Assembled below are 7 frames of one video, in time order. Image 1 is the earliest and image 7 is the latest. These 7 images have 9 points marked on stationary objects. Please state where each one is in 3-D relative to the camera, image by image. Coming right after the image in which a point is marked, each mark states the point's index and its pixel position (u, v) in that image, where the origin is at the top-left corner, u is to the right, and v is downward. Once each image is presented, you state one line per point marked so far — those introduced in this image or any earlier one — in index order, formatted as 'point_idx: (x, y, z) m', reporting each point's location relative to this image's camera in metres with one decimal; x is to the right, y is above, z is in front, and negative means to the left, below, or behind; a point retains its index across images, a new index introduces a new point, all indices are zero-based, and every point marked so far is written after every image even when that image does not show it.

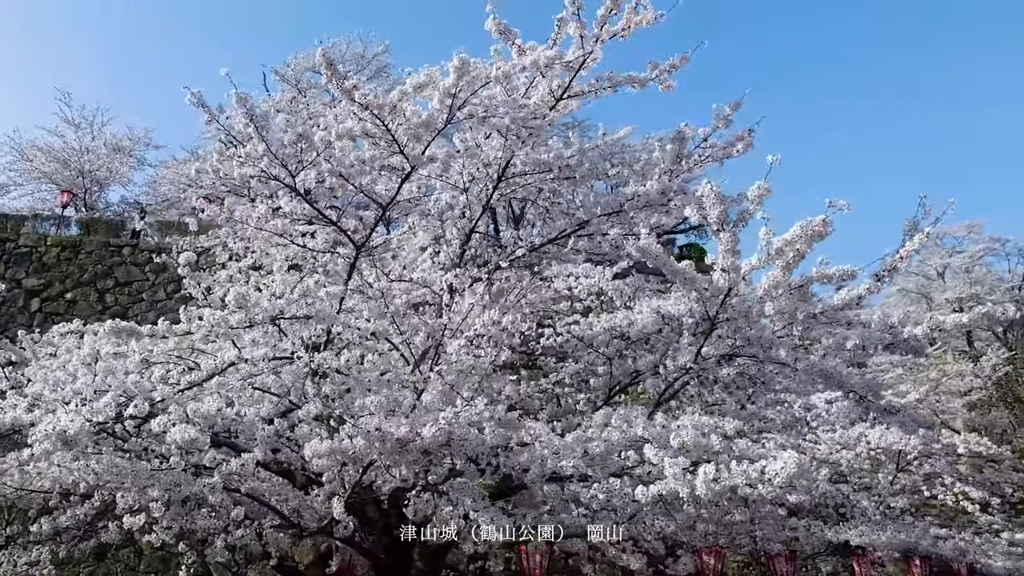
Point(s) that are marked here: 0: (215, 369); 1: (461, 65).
0: (-2.0, -0.6, +4.9) m
1: (-0.3, +1.4, +4.5) m
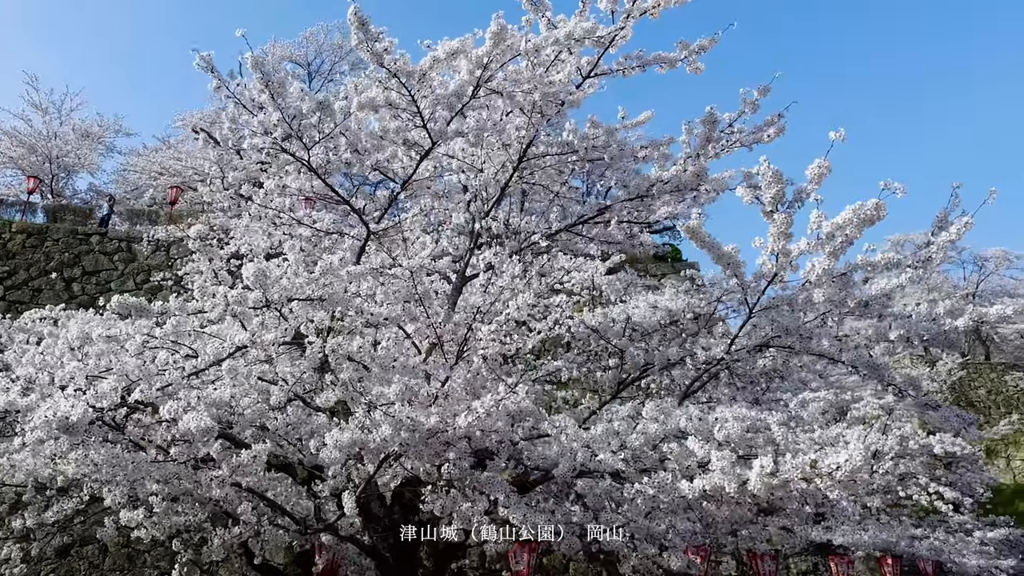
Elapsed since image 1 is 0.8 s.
0: (-1.9, -0.4, +4.6) m
1: (-0.1, +1.6, +4.3) m
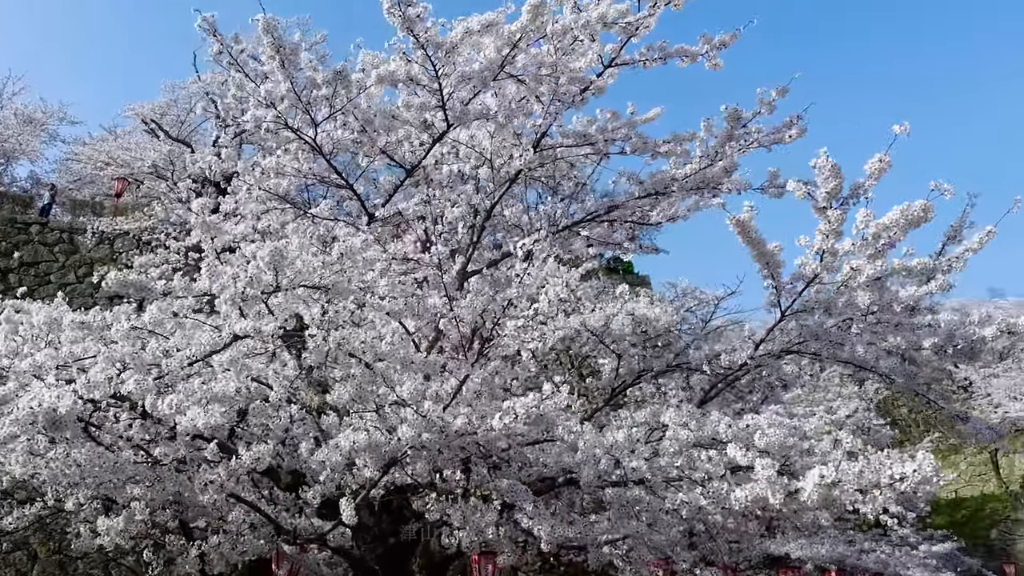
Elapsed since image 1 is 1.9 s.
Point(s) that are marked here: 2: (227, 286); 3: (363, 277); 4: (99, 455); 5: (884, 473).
0: (-1.7, -0.3, +4.1) m
1: (+0.1, +1.6, +4.0) m
2: (-1.7, 0.0, +4.2) m
3: (-1.0, +0.1, +4.7) m
4: (-2.1, -0.9, +3.7) m
5: (+1.7, -0.8, +3.2) m
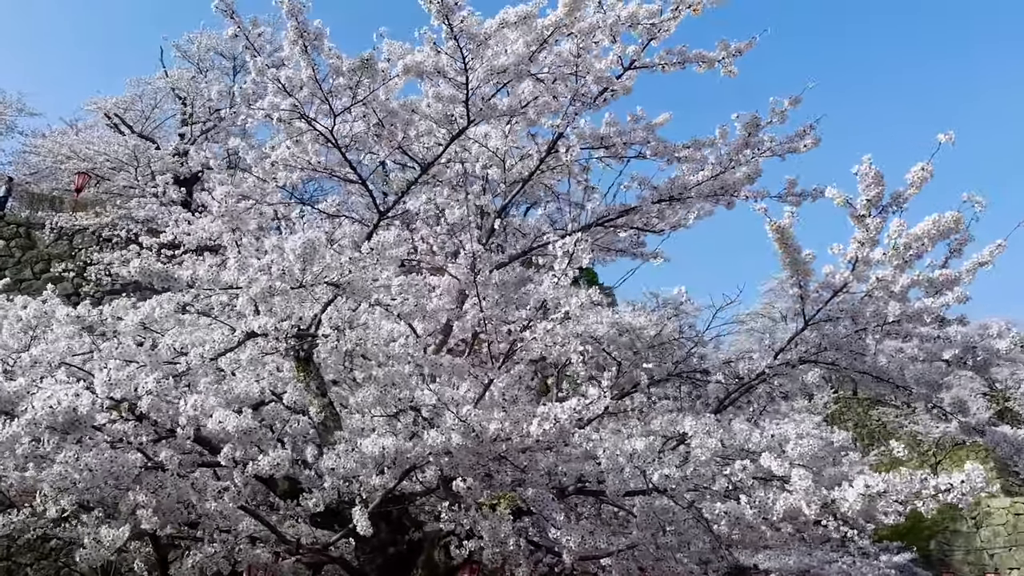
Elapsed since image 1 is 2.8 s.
0: (-1.6, -0.3, +3.9) m
1: (+0.3, +1.6, +3.9) m
2: (-1.5, 0.0, +4.0) m
3: (-0.8, +0.1, +4.5) m
4: (-2.0, -0.8, +3.5) m
5: (+1.9, -0.9, +3.2) m
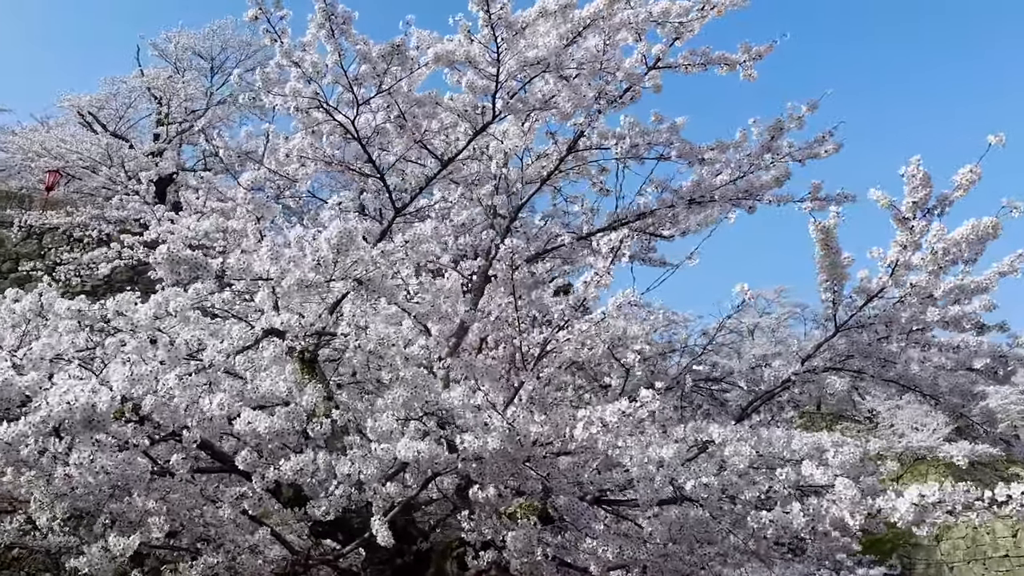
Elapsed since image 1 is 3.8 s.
0: (-1.4, -0.3, +3.7) m
1: (+0.5, +1.6, +3.8) m
2: (-1.4, +0.1, +3.8) m
3: (-0.7, +0.1, +4.3) m
4: (-1.8, -0.8, +3.2) m
5: (+2.1, -0.9, +3.1) m
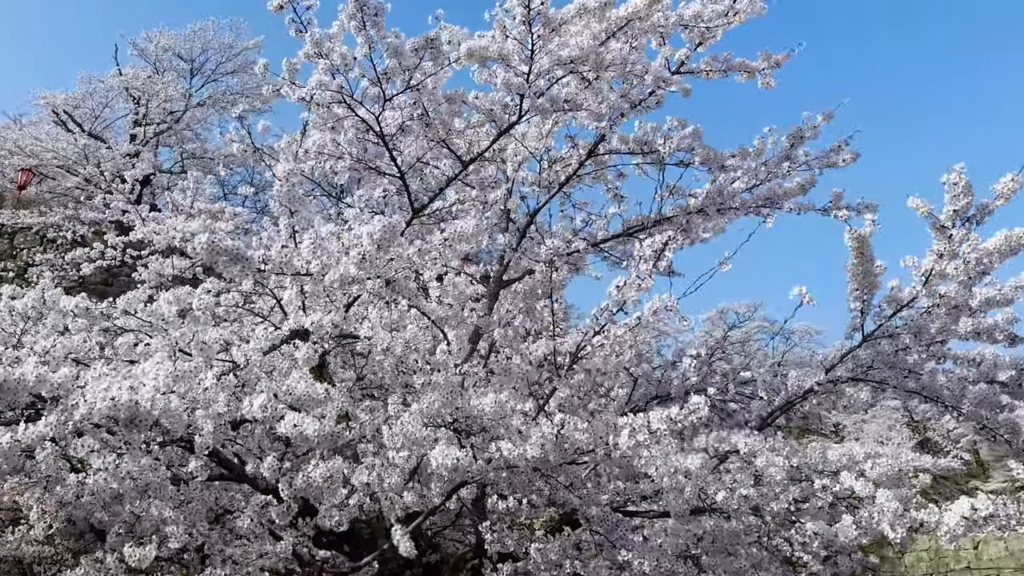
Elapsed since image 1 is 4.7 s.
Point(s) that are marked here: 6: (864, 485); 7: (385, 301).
0: (-1.3, -0.3, +3.6) m
1: (+0.7, +1.6, +3.7) m
2: (-1.2, +0.1, +3.7) m
3: (-0.6, +0.1, +4.2) m
4: (-1.6, -0.8, +3.0) m
5: (+2.2, -0.9, +3.1) m
6: (+1.7, -1.0, +3.5) m
7: (-0.8, -0.1, +4.0) m
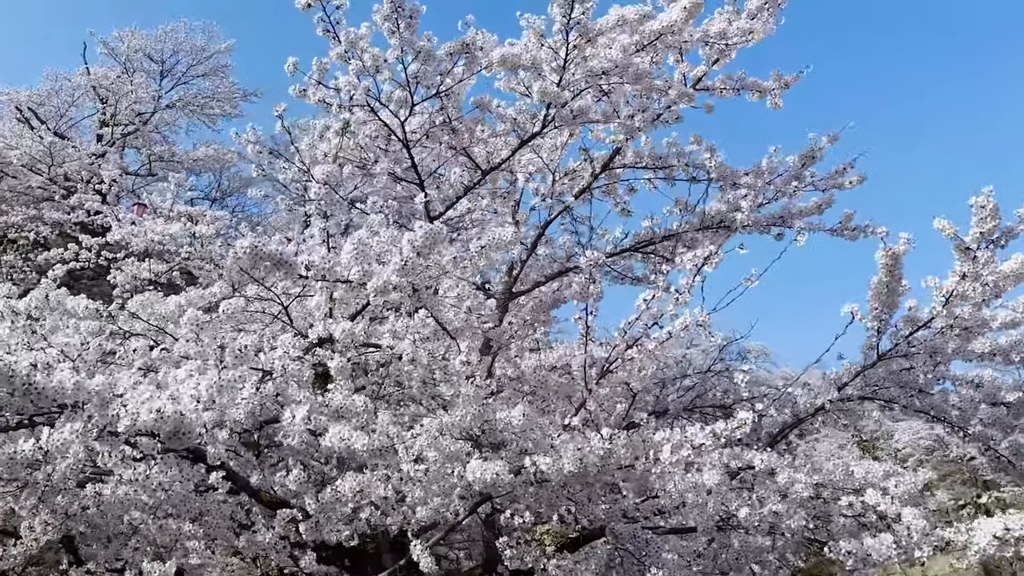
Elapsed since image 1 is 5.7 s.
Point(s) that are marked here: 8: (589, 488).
0: (-1.1, -0.3, +3.4) m
1: (+0.9, +1.5, +3.7) m
2: (-1.1, 0.0, +3.6) m
3: (-0.4, 0.0, +4.1) m
4: (-1.5, -0.8, +2.9) m
5: (+2.4, -1.0, +3.1) m
6: (+1.8, -1.1, +3.5) m
7: (-0.6, -0.1, +3.9) m
8: (+0.3, -1.1, +3.7) m
